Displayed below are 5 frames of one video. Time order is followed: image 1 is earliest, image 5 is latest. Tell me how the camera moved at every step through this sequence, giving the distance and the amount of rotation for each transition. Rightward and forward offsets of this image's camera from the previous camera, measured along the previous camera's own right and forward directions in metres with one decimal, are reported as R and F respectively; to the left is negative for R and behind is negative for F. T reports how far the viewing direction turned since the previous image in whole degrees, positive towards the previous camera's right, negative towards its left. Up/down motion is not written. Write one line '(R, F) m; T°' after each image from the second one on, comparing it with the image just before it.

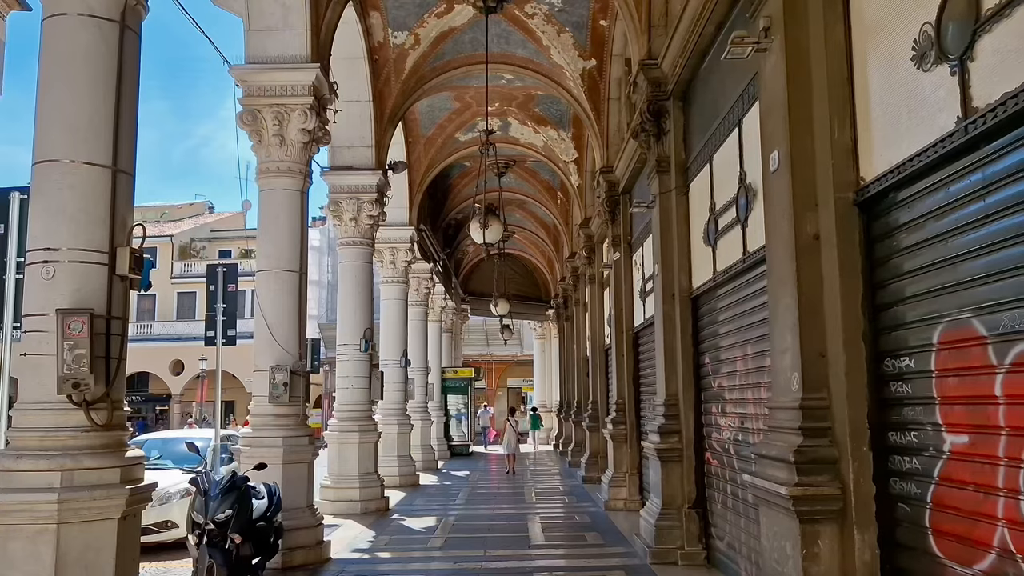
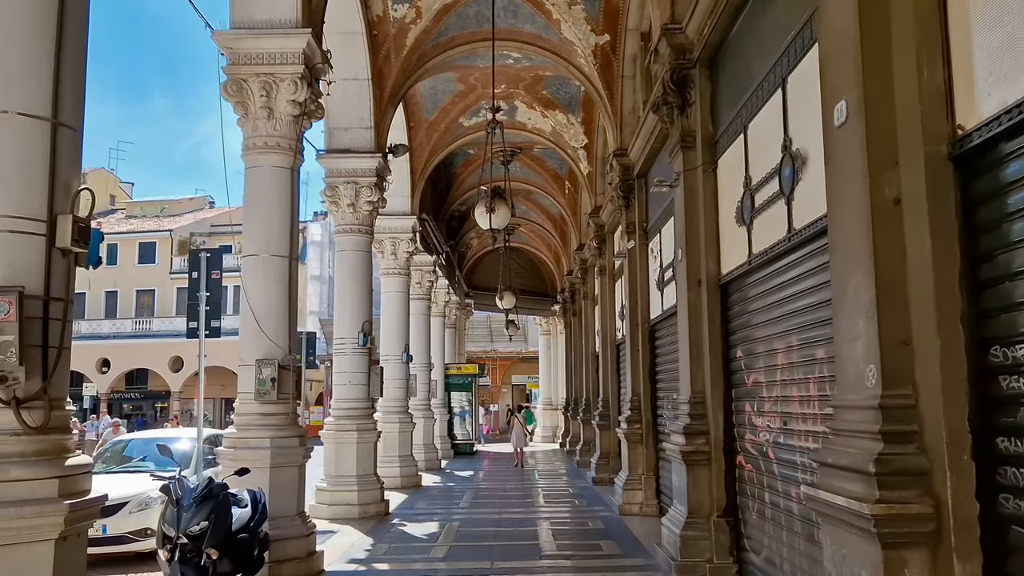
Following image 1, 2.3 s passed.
(-0.1, +0.7) m; 0°
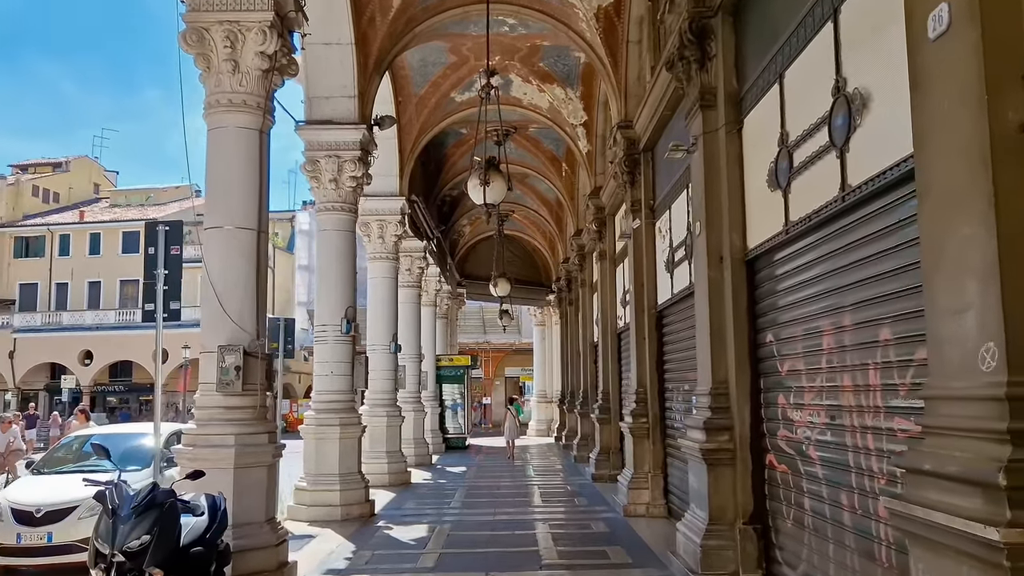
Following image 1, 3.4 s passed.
(0.0, +0.8) m; +1°
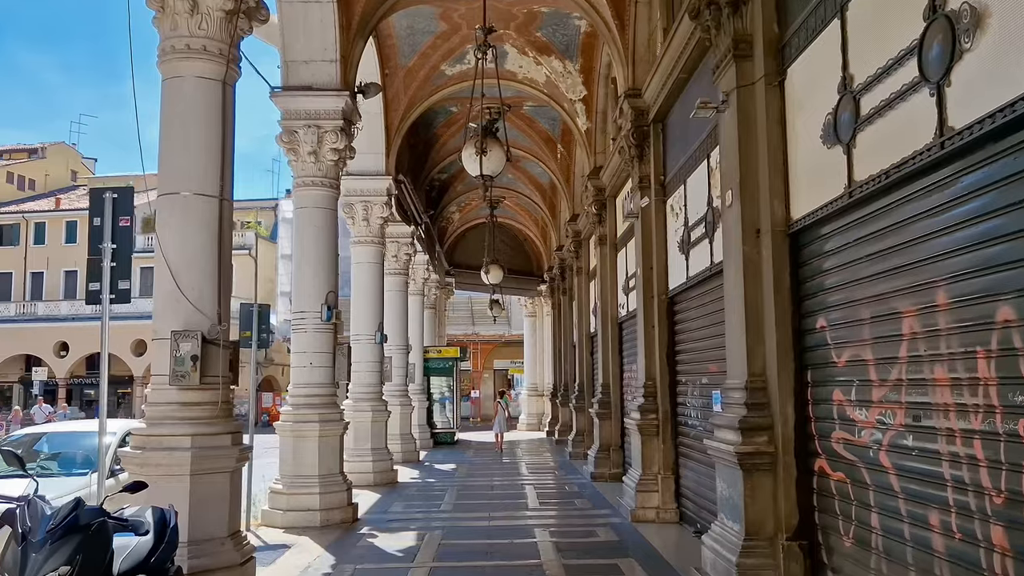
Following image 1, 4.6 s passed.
(-0.1, +0.8) m; +1°
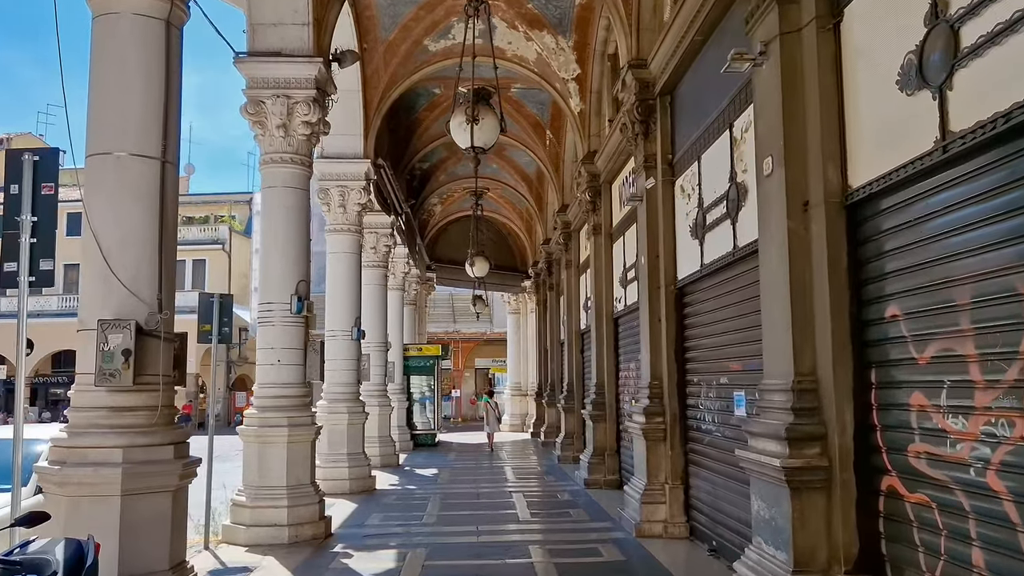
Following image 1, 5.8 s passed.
(-0.1, +0.9) m; +1°
